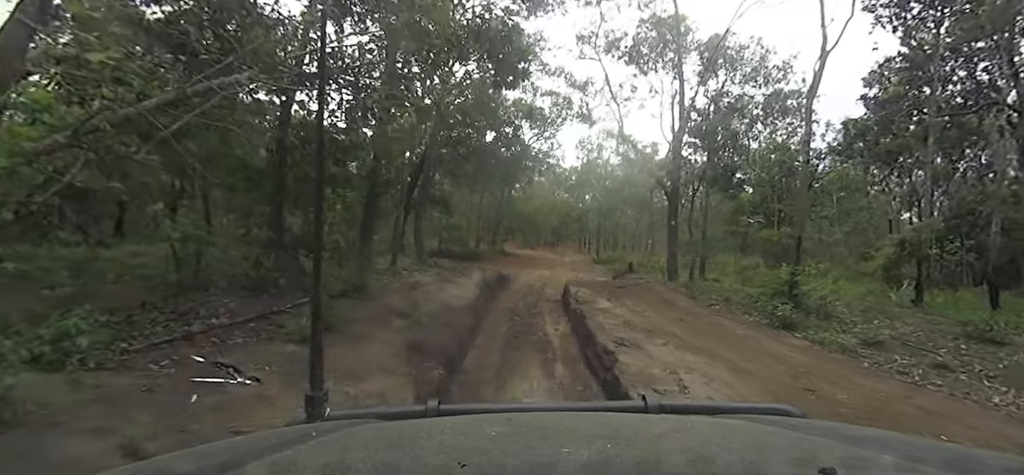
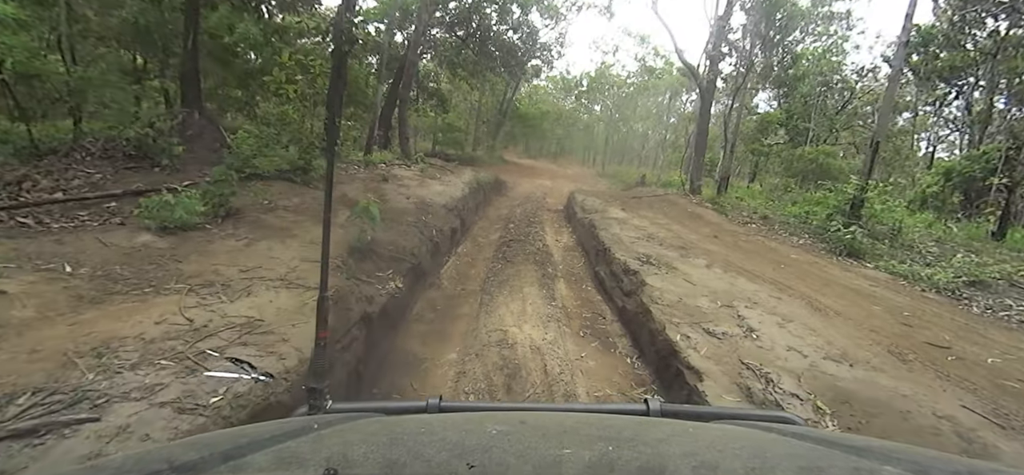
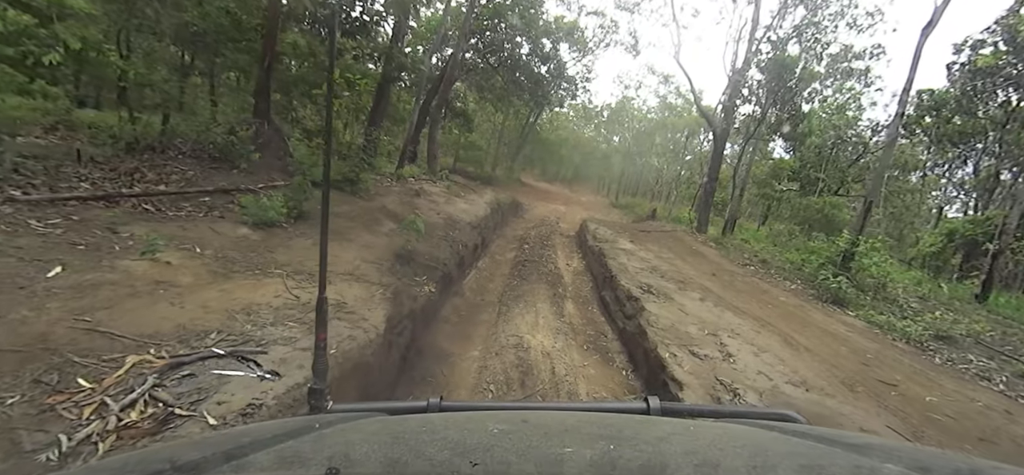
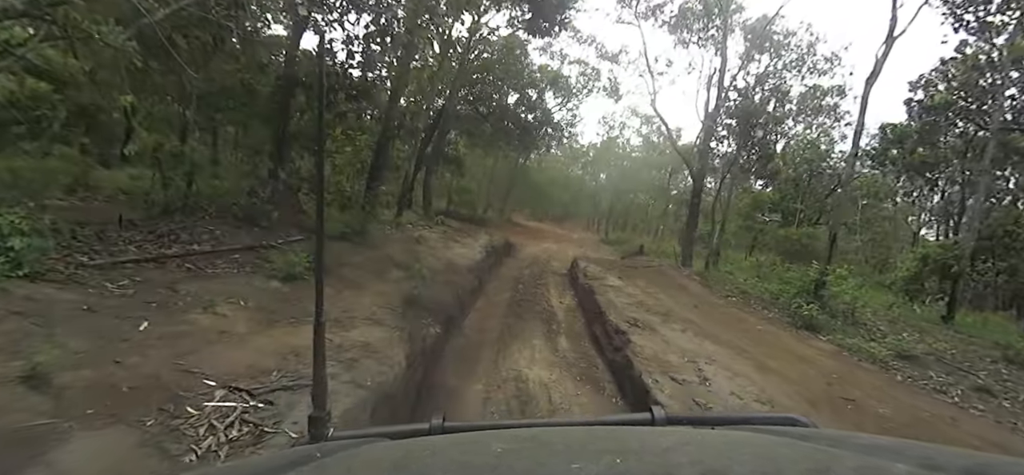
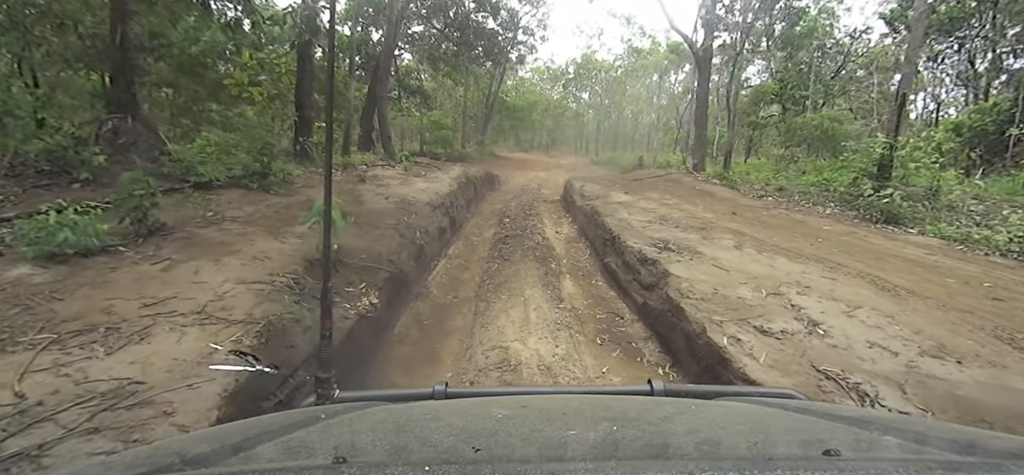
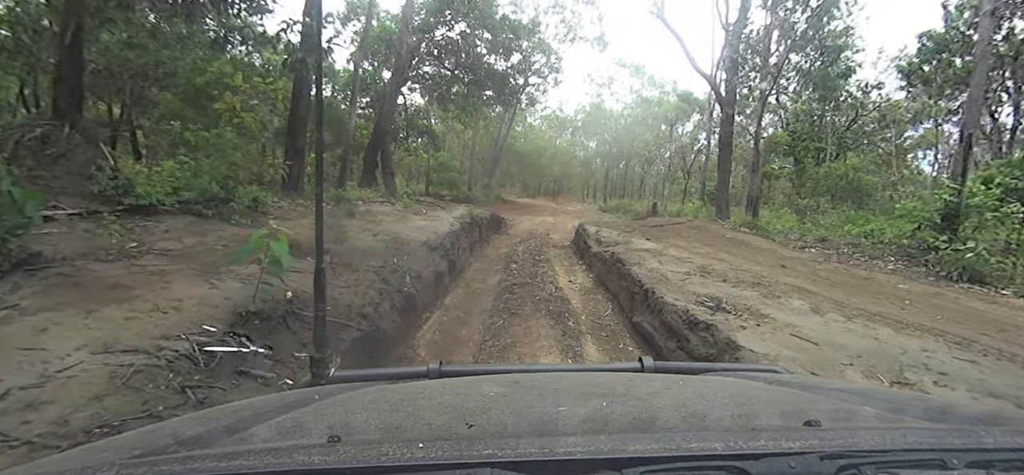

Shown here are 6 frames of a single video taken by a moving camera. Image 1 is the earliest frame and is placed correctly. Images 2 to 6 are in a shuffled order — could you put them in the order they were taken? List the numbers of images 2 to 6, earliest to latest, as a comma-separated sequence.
4, 3, 2, 5, 6
